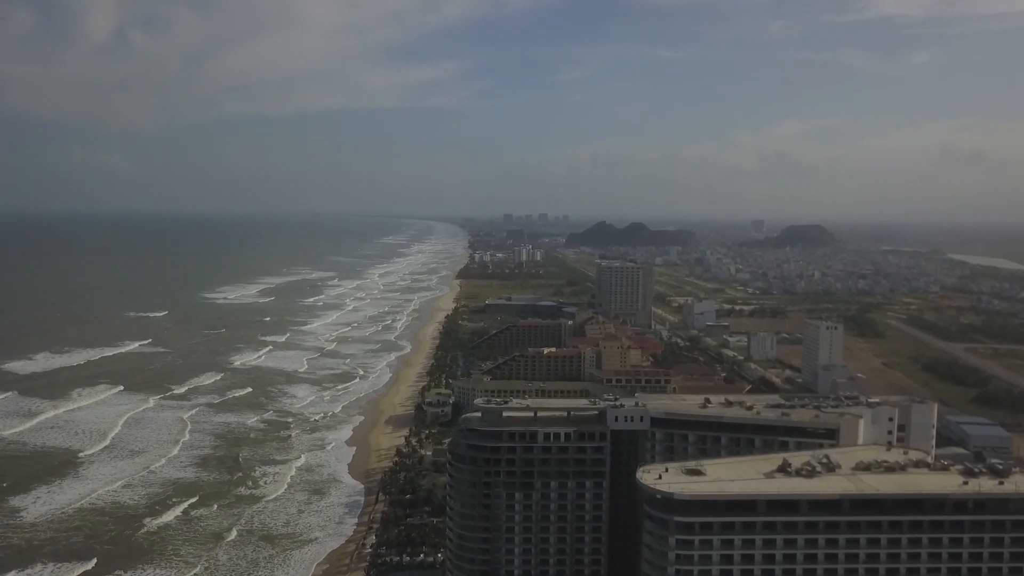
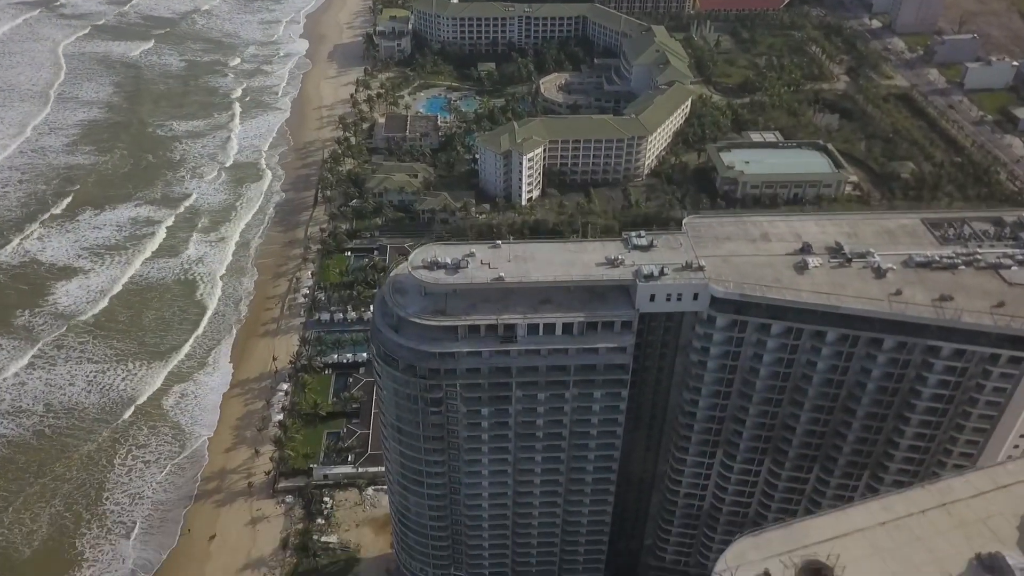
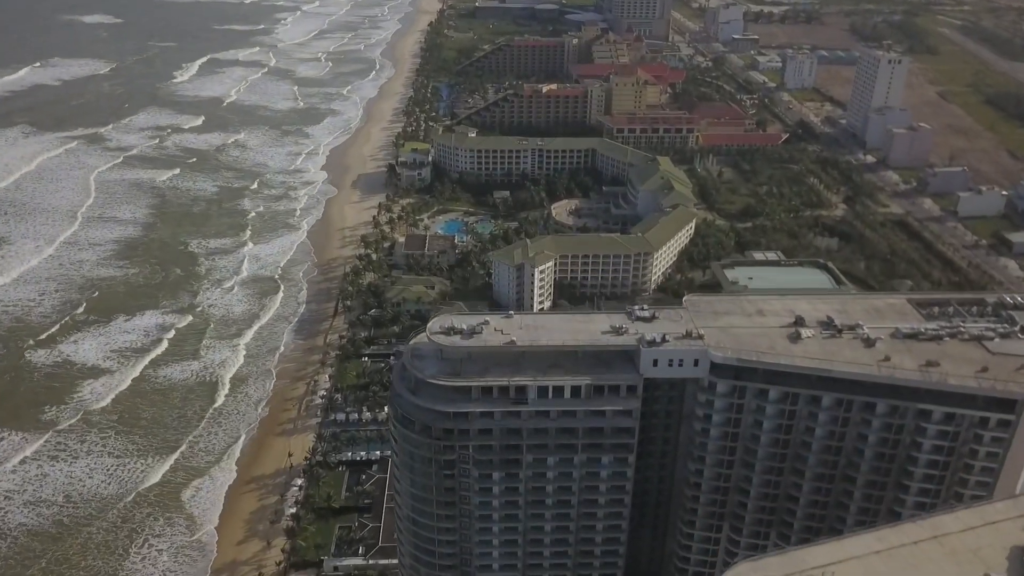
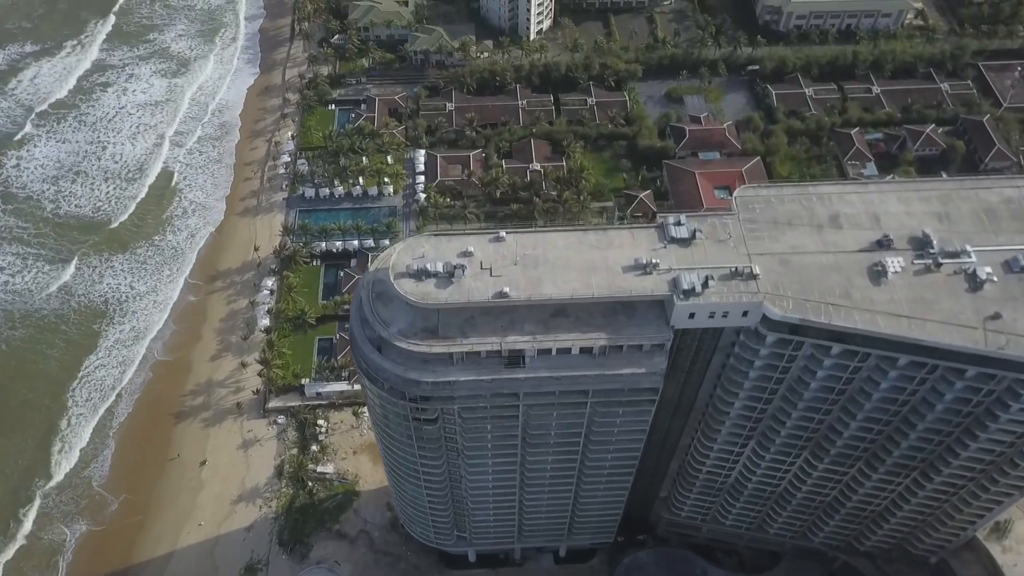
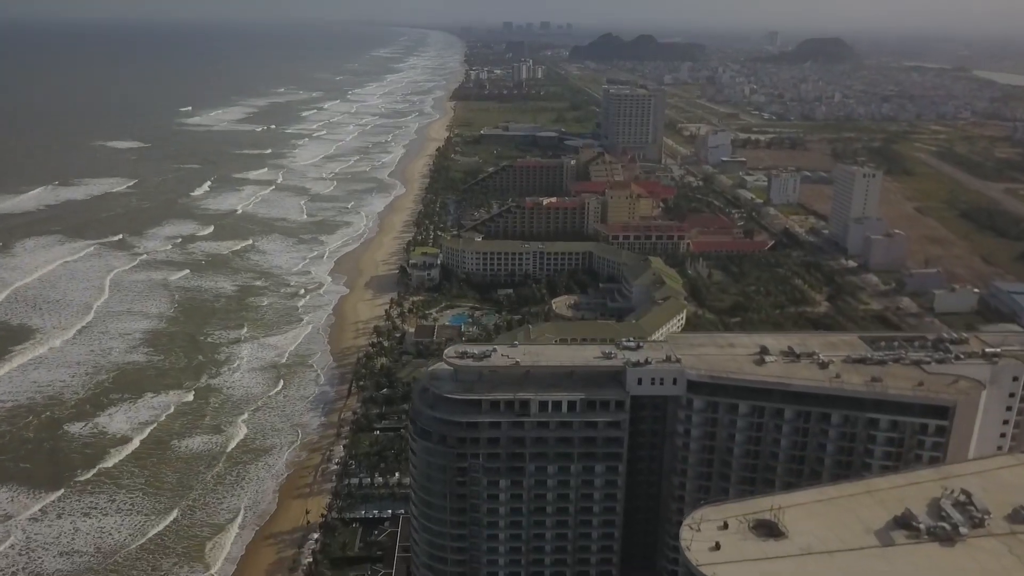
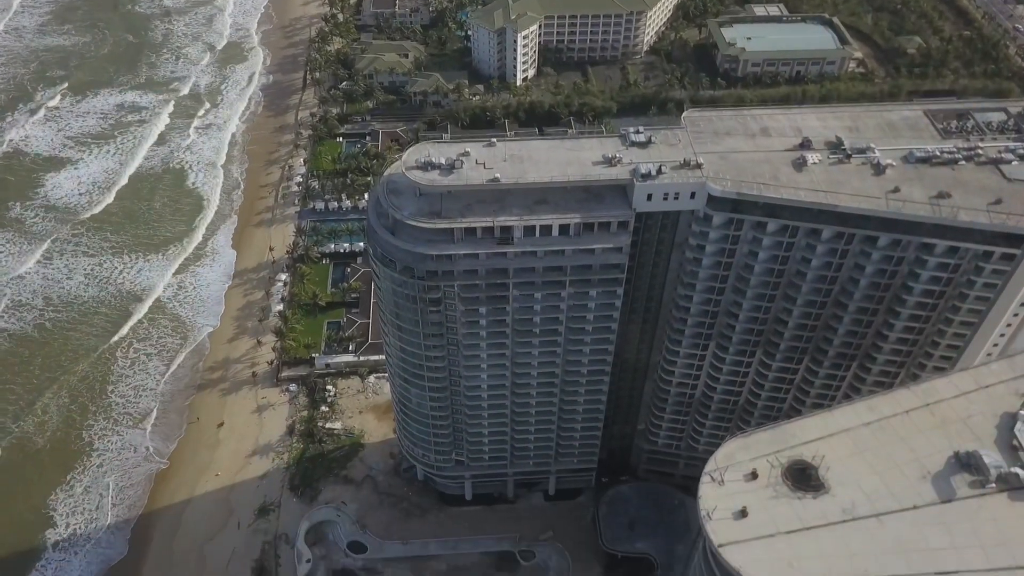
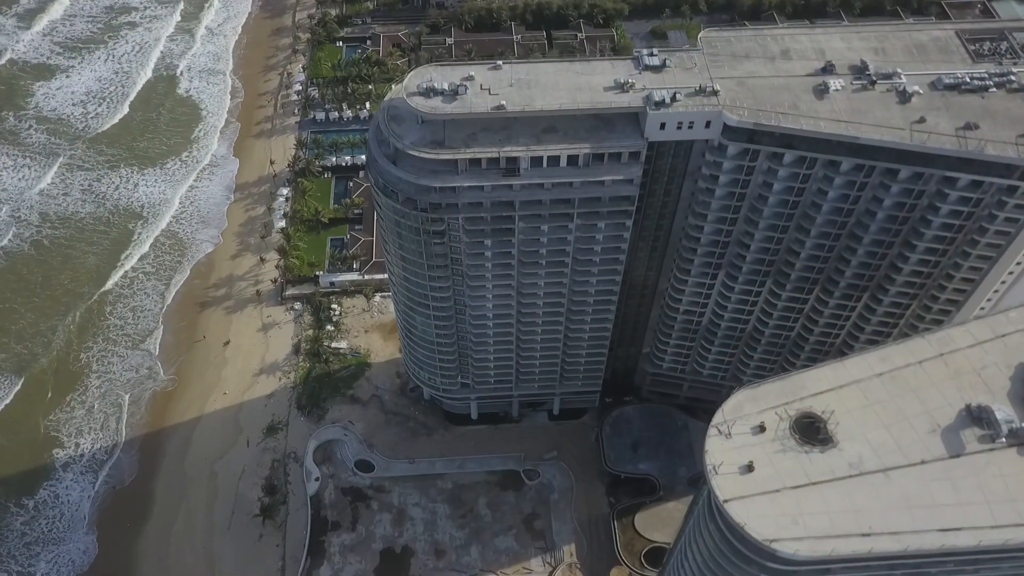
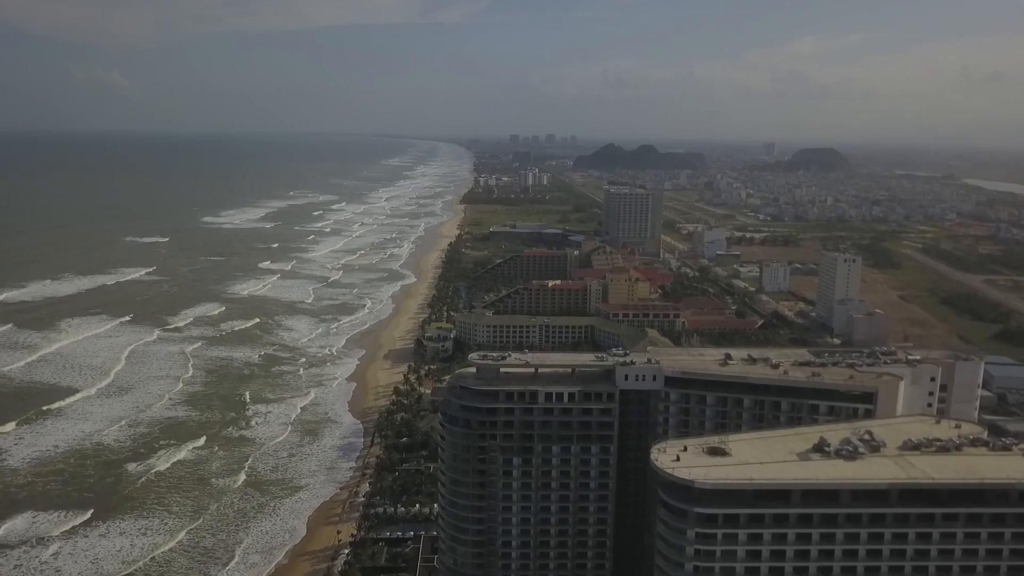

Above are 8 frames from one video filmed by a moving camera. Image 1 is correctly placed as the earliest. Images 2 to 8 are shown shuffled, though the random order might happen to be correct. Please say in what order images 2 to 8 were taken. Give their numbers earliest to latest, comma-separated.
8, 5, 3, 2, 6, 7, 4
